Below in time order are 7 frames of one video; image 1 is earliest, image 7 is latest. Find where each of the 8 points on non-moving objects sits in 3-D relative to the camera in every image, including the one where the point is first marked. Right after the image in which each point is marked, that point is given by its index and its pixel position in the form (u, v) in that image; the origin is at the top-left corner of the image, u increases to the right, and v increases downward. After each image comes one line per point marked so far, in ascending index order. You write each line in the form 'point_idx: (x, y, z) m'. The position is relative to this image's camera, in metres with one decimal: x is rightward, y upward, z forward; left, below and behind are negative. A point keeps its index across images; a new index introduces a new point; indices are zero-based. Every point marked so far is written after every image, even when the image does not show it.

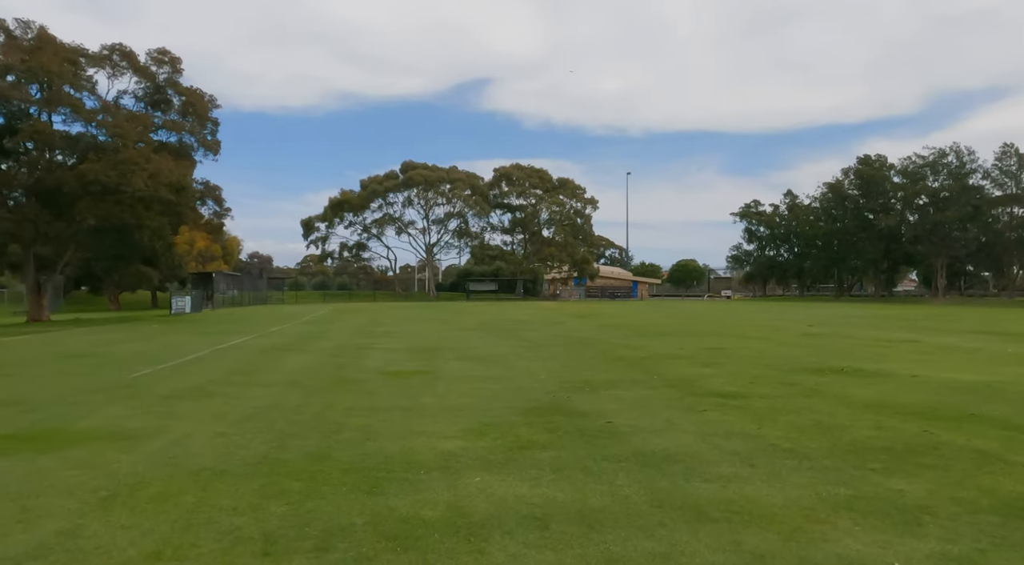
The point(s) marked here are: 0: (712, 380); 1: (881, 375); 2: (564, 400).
0: (+2.9, -1.4, +9.7) m
1: (+5.8, -1.5, +10.4) m
2: (+0.6, -1.4, +8.1) m
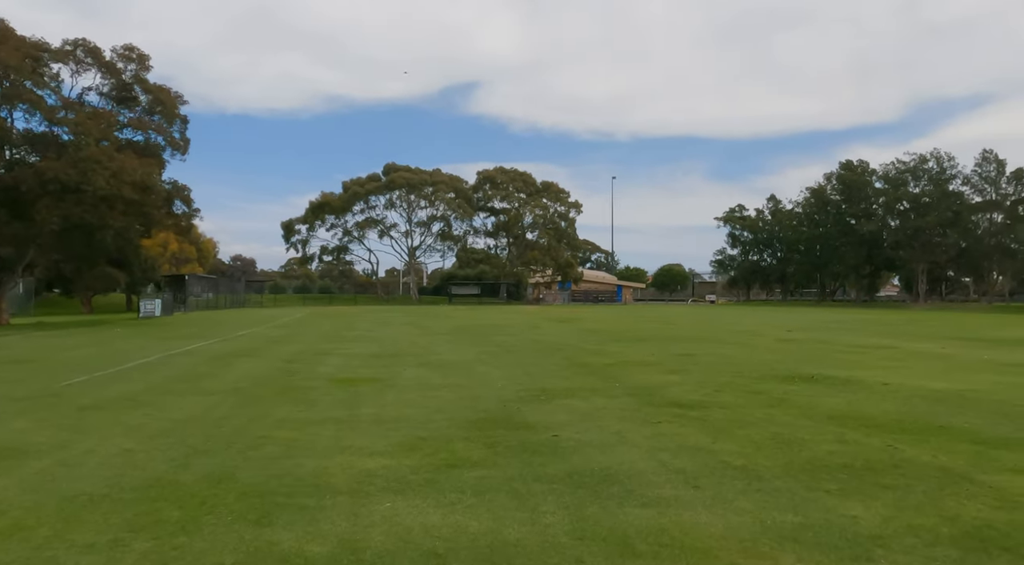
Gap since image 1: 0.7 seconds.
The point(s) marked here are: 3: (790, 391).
0: (+2.3, -1.5, +9.3) m
1: (+5.1, -1.5, +10.0) m
2: (0.0, -1.5, +7.6) m
3: (+3.8, -1.5, +9.1) m
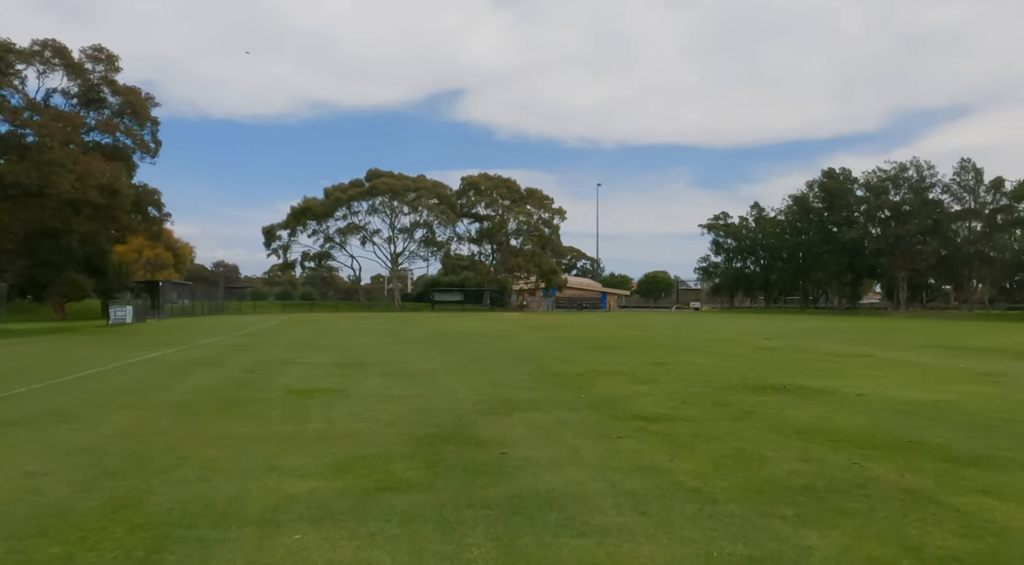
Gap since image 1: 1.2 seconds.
0: (+1.8, -1.6, +9.0) m
1: (+4.6, -1.6, +9.7) m
2: (-0.5, -1.5, +7.2) m
3: (+3.3, -1.6, +8.8) m
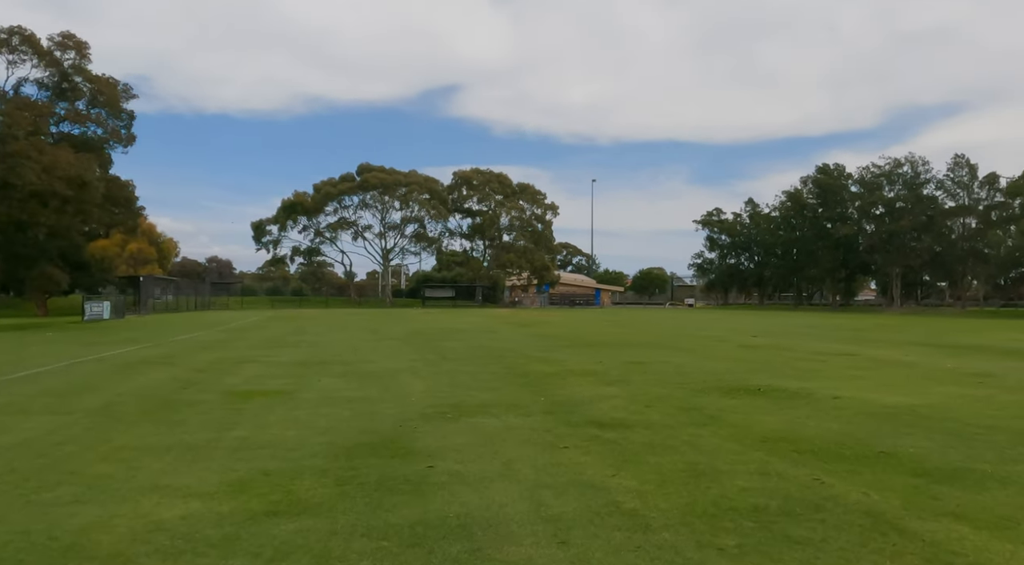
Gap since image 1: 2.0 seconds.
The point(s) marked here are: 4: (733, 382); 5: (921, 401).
0: (+1.2, -1.5, +8.4) m
1: (+4.0, -1.6, +9.2) m
2: (-1.0, -1.5, +6.6) m
3: (+2.7, -1.6, +8.3) m
4: (+3.5, -1.6, +10.5) m
5: (+5.5, -1.6, +8.8) m
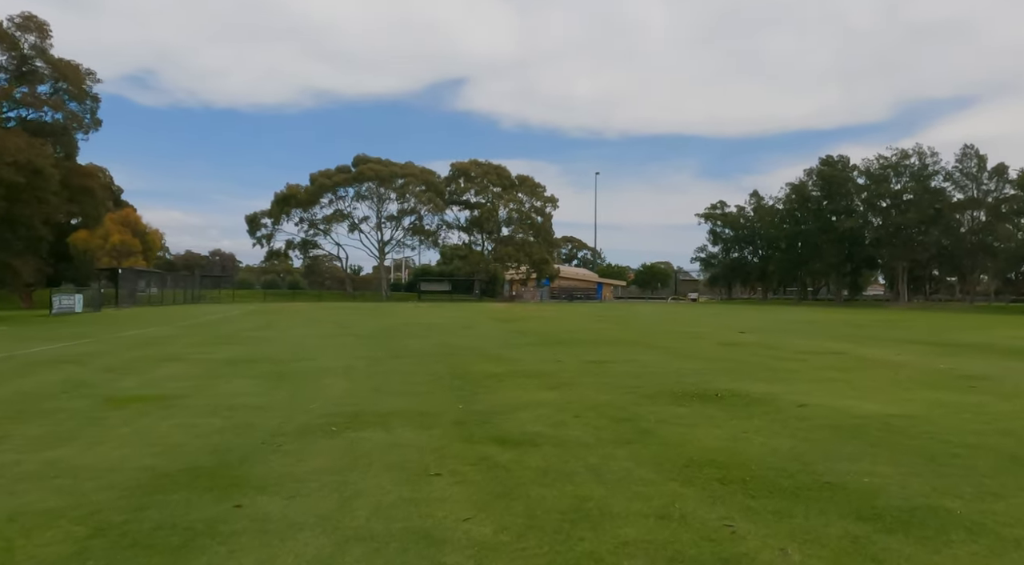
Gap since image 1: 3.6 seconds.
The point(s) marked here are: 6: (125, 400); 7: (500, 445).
0: (+0.2, -1.4, +7.3) m
1: (+3.0, -1.5, +8.1) m
2: (-2.1, -1.4, +5.5) m
3: (+1.7, -1.4, +7.1) m
4: (+2.5, -1.5, +9.4) m
5: (+4.5, -1.5, +7.7) m
6: (-4.5, -1.4, +7.9) m
7: (-0.1, -1.4, +5.8) m
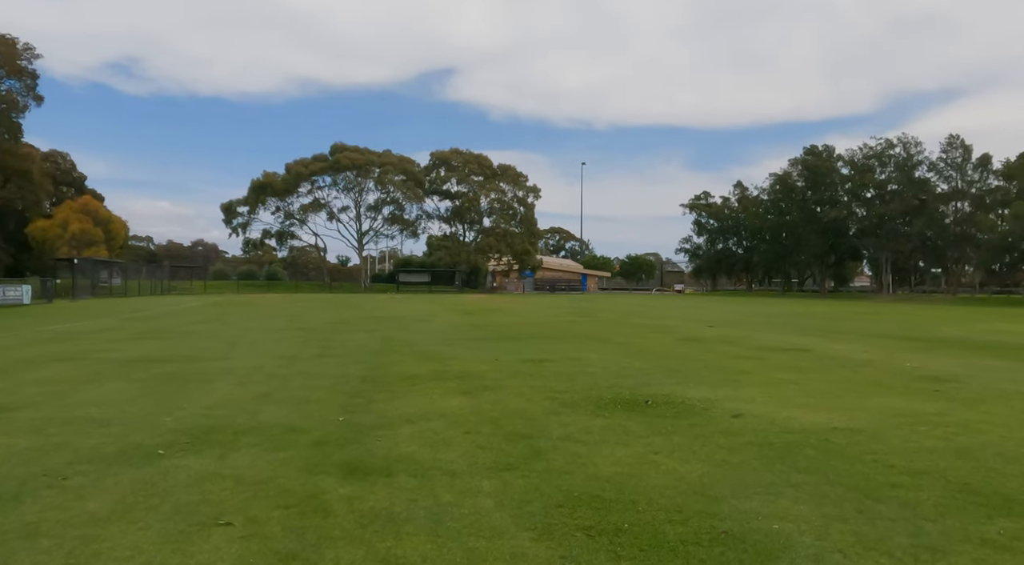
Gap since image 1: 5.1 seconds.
0: (-0.9, -1.4, +6.2) m
1: (+1.9, -1.4, +7.1) m
2: (-3.1, -1.4, +4.5) m
3: (+0.6, -1.4, +6.1) m
4: (+1.4, -1.4, +8.4) m
5: (+3.4, -1.4, +6.7) m
6: (-5.6, -1.3, +6.8) m
7: (-1.2, -1.4, +4.7) m
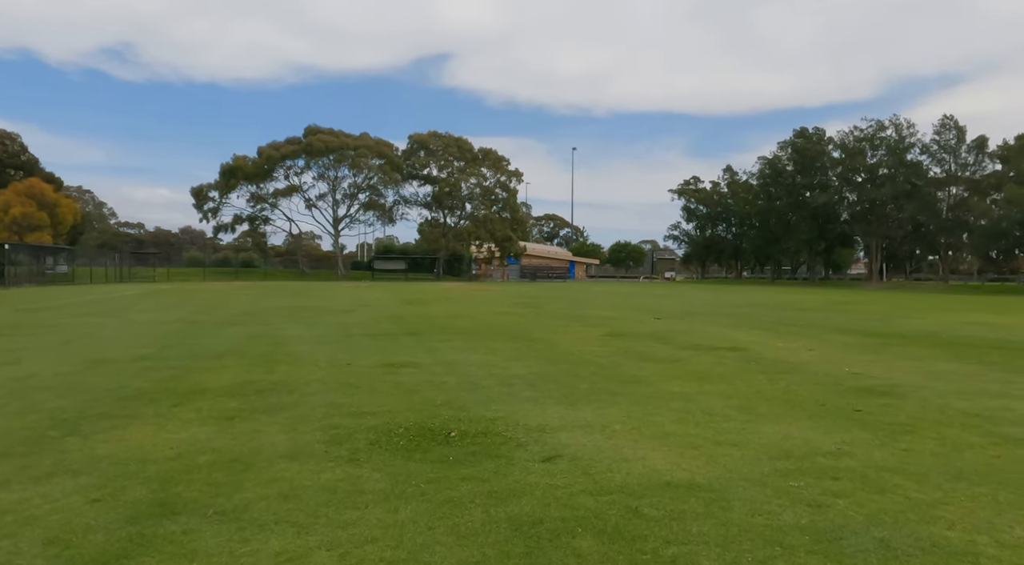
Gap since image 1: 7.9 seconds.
0: (-3.0, -1.3, +4.2) m
1: (-0.2, -1.3, +5.1) m
2: (-5.2, -1.3, +2.5) m
3: (-1.5, -1.3, +4.1) m
4: (-0.7, -1.3, +6.4) m
5: (+1.3, -1.3, +4.7) m
6: (-7.7, -1.3, +4.7) m
7: (-3.3, -1.3, +2.7) m
